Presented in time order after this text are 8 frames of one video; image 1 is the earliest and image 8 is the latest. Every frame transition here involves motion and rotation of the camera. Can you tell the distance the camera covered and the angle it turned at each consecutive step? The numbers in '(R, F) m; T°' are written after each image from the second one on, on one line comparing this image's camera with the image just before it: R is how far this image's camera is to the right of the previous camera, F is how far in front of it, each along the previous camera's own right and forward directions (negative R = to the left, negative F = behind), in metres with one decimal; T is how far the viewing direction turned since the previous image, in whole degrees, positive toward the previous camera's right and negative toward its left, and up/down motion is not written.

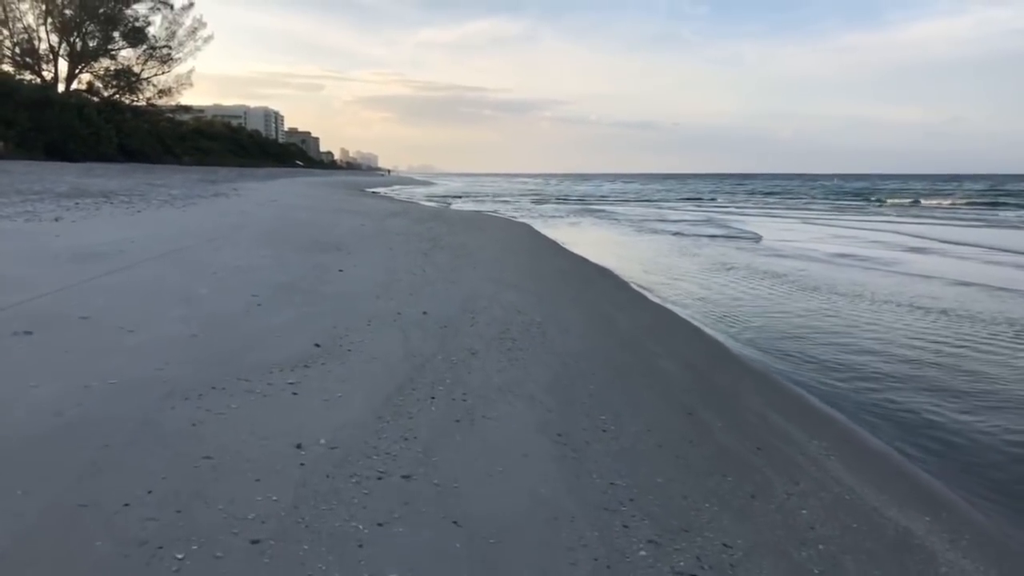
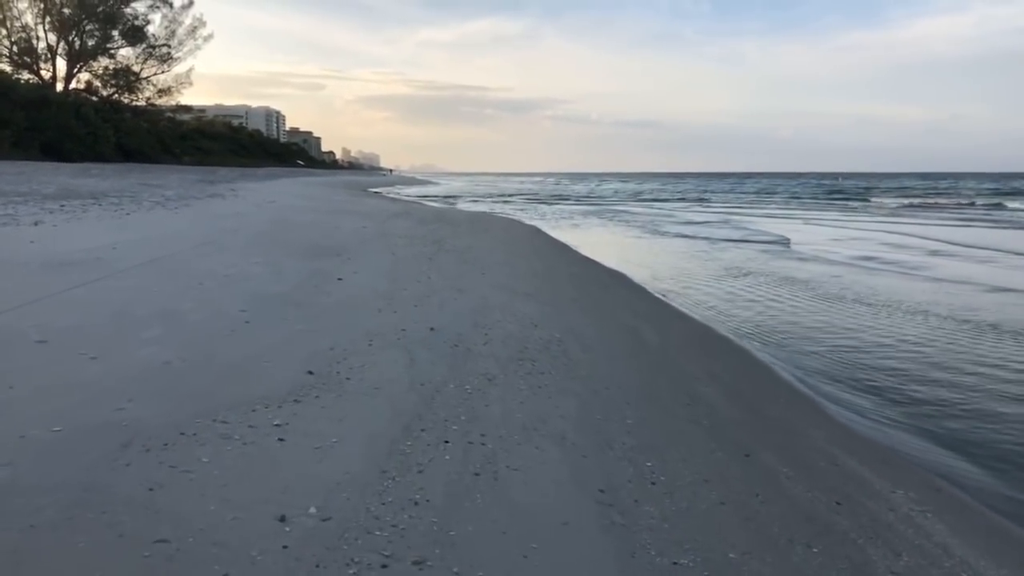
(-0.1, +0.6) m; 0°
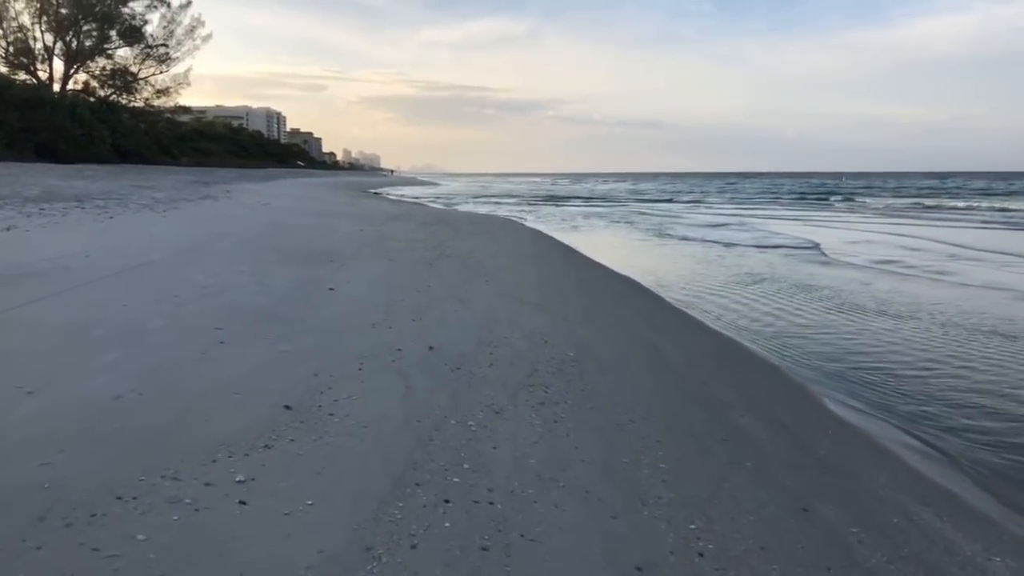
(0.0, +0.5) m; 0°
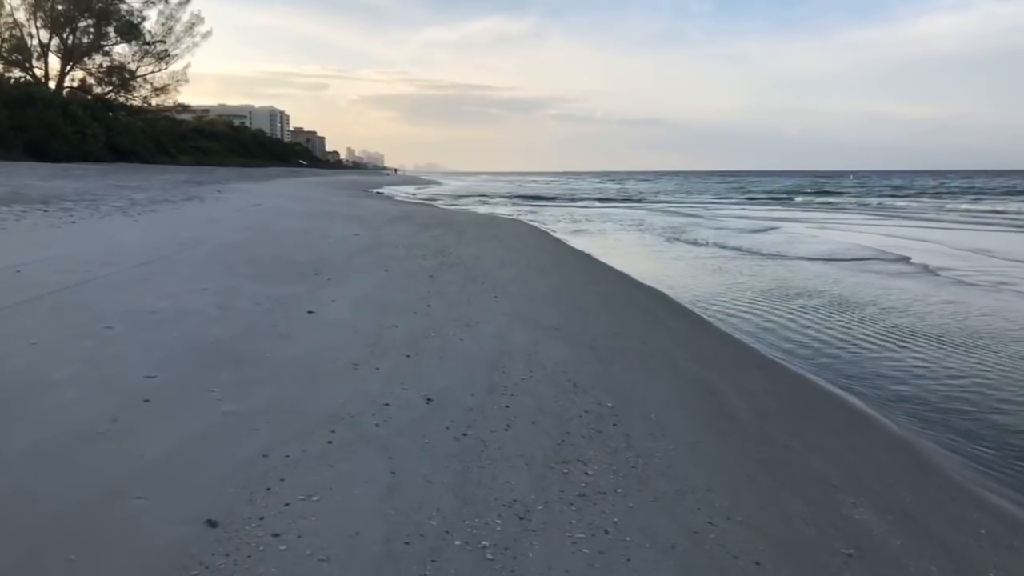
(-0.1, +1.1) m; 0°
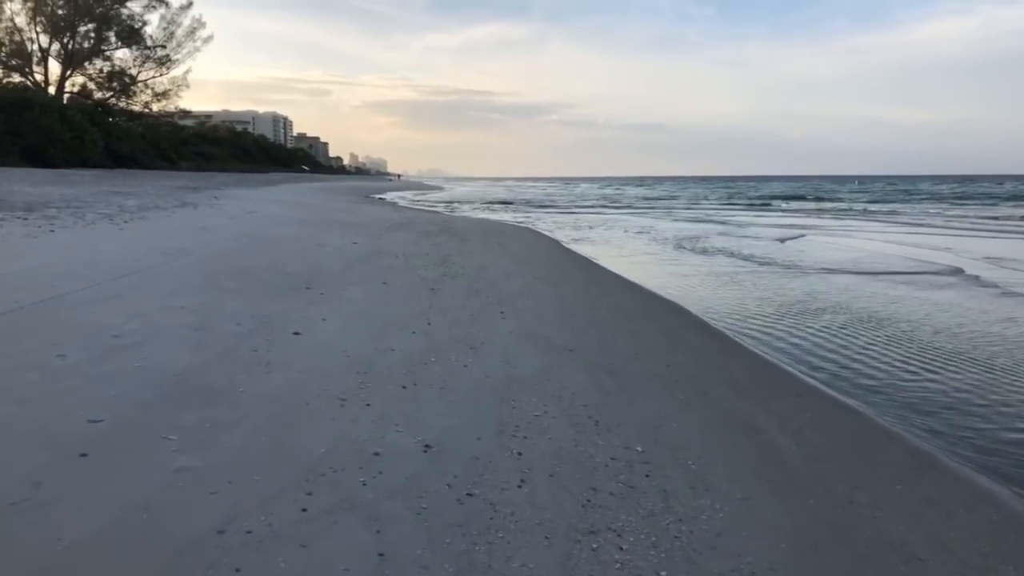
(0.0, +0.5) m; 0°
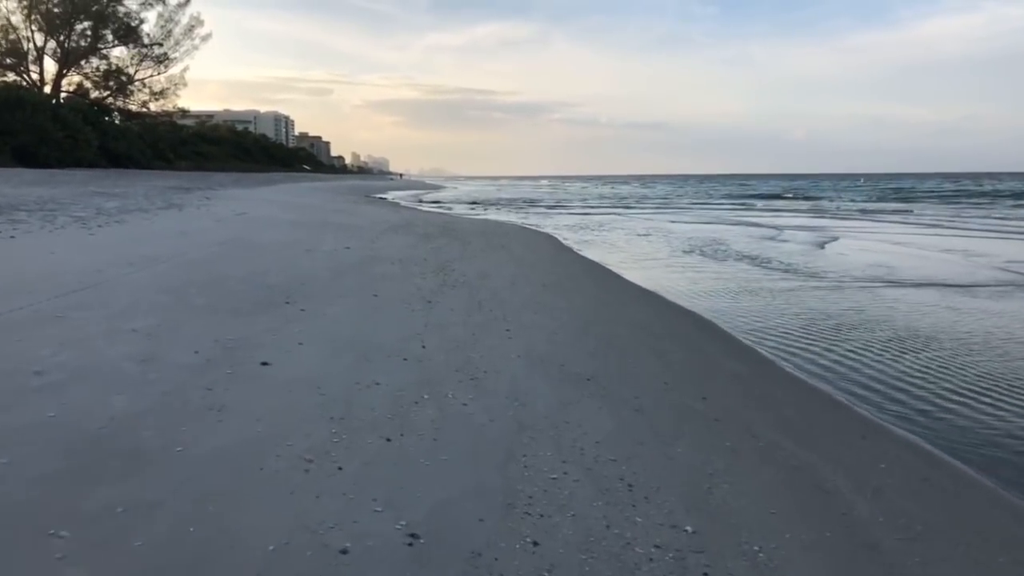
(0.0, +0.7) m; 0°
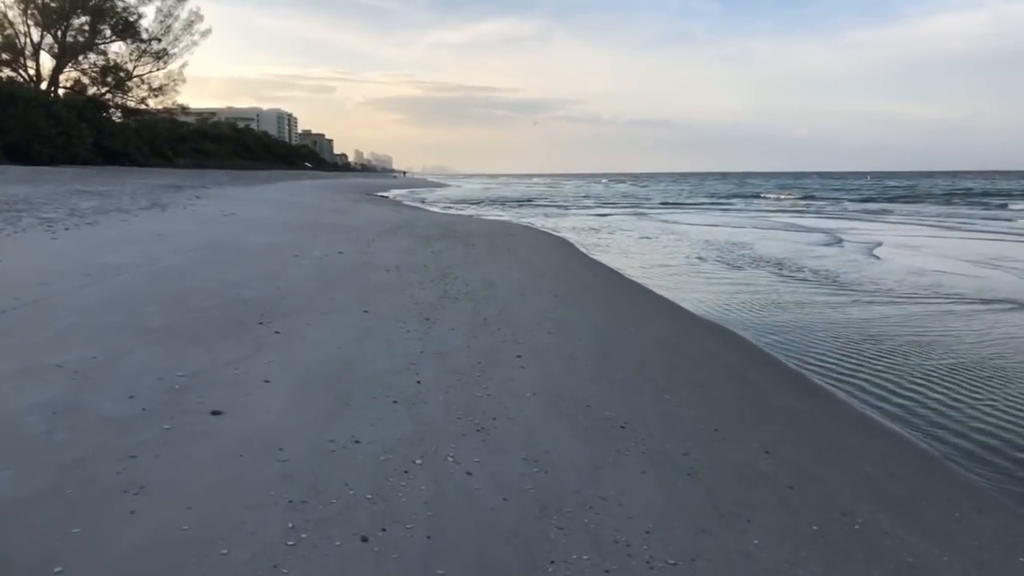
(-0.1, +0.8) m; 0°
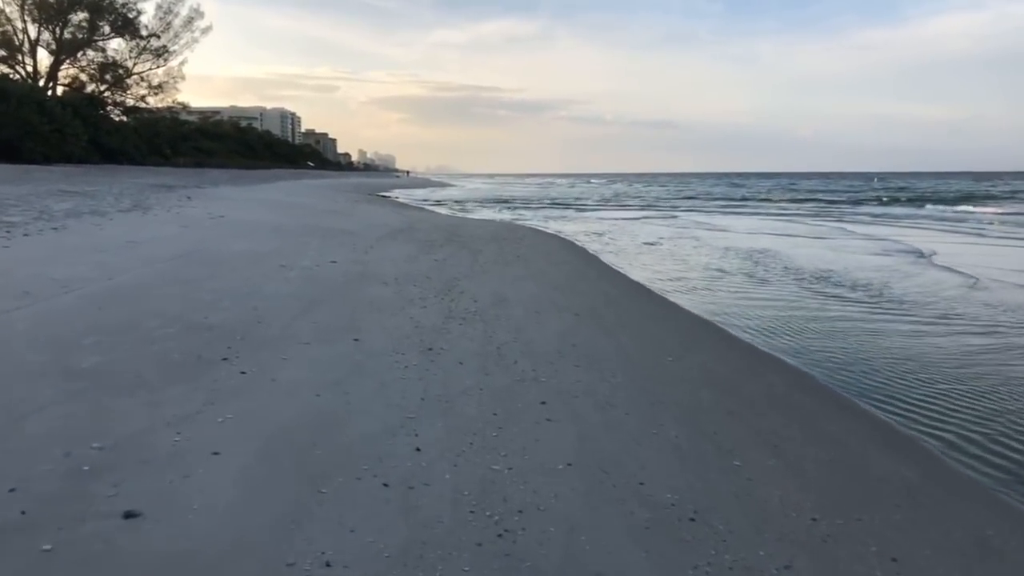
(-0.1, +0.9) m; 0°
